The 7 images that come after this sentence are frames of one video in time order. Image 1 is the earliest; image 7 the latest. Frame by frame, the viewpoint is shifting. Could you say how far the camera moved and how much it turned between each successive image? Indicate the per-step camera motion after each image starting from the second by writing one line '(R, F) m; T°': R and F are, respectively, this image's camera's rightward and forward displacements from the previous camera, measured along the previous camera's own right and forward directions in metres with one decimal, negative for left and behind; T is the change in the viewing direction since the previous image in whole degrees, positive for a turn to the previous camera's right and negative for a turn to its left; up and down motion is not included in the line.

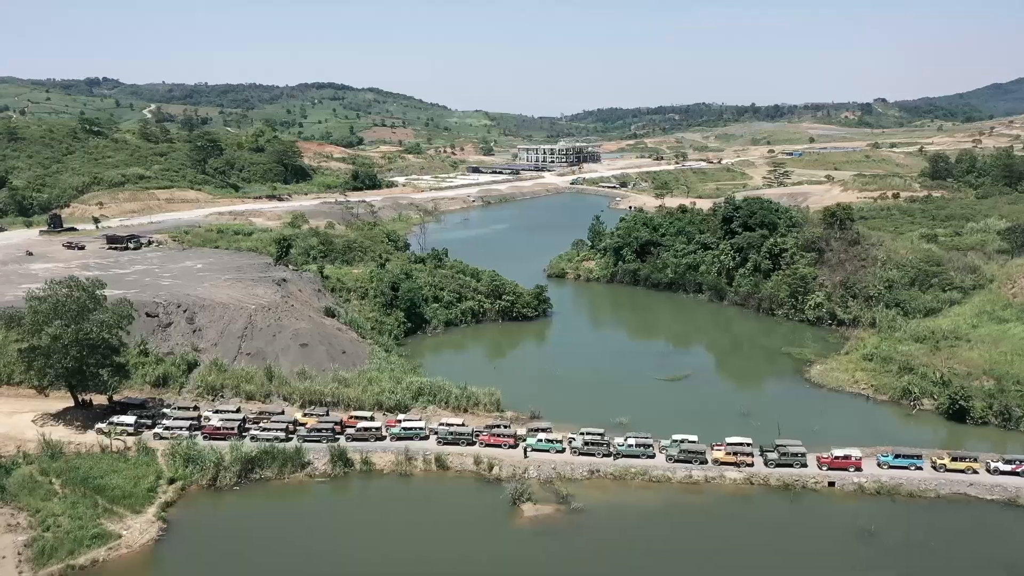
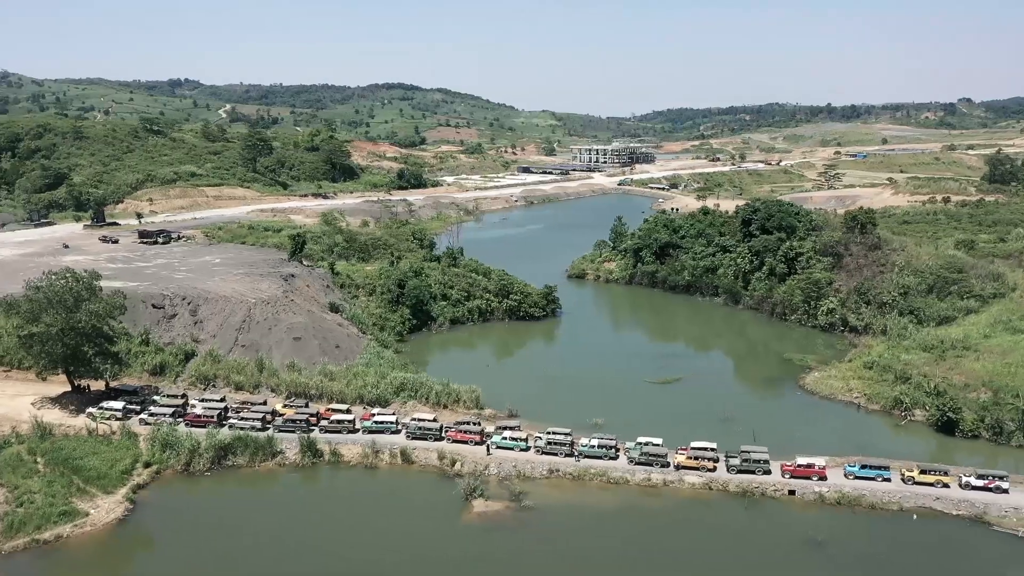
(+3.0, -0.1) m; -5°
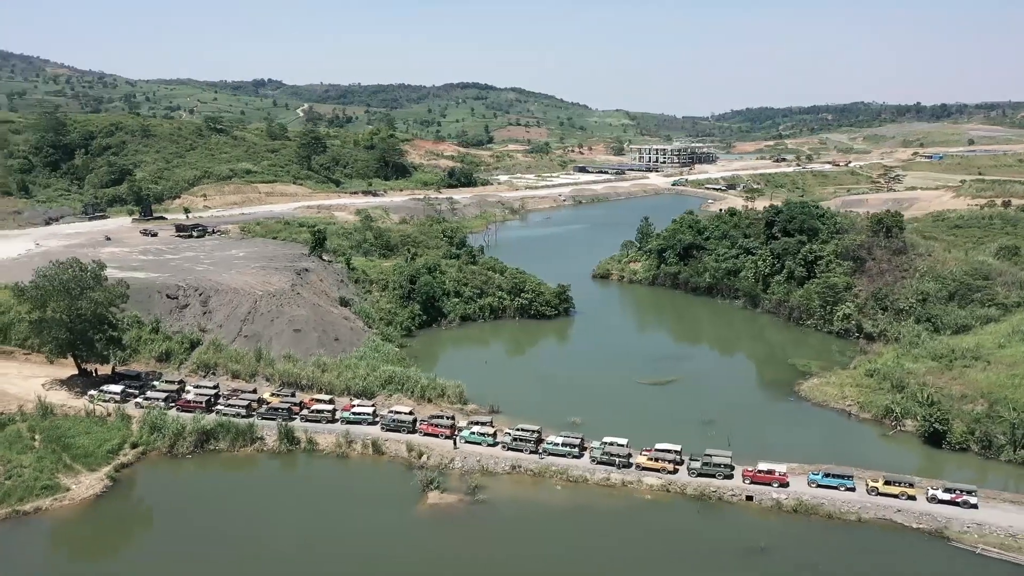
(+3.1, -0.2) m; -5°
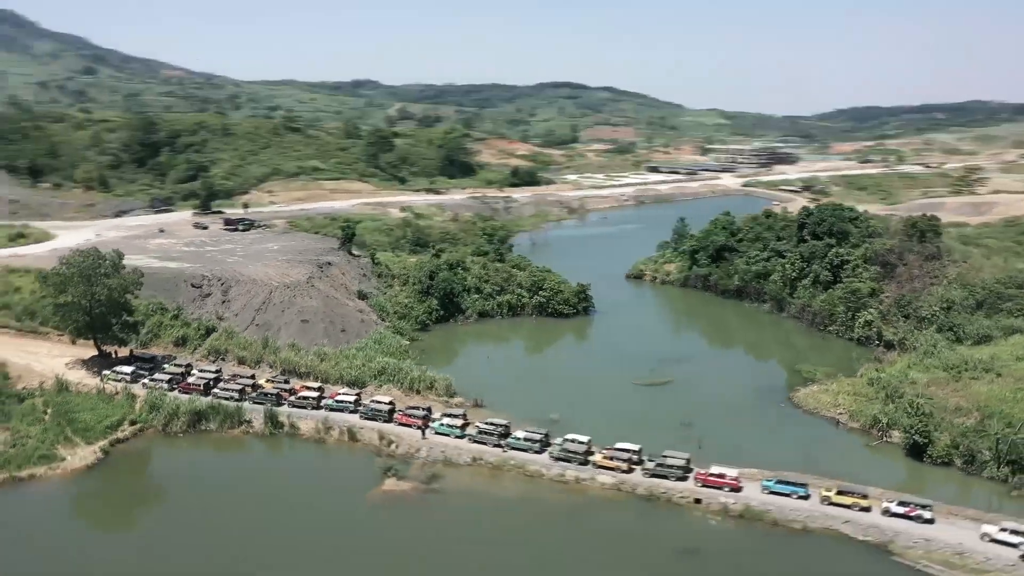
(+3.7, -0.2) m; -6°
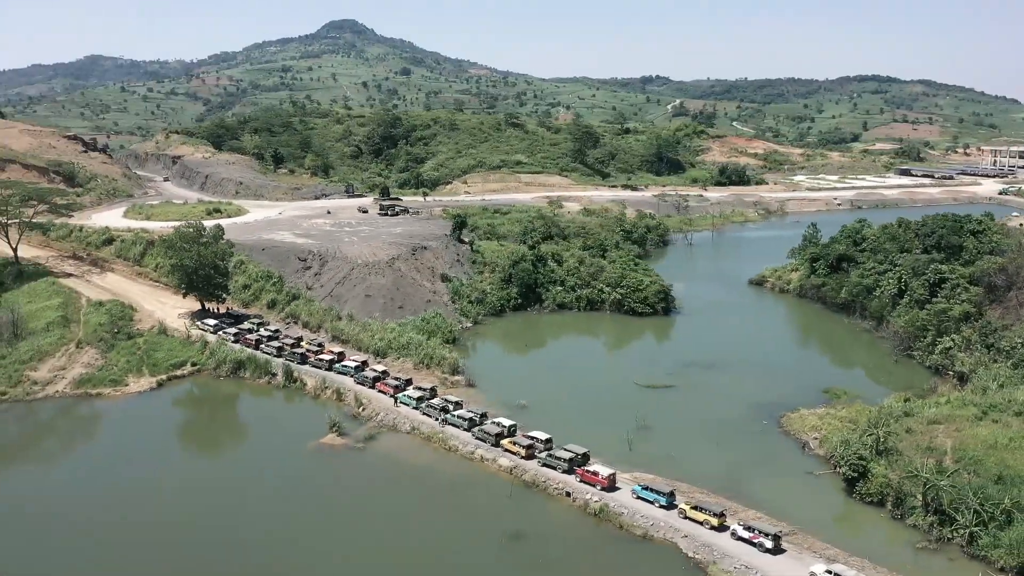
(+10.4, +0.4) m; -20°
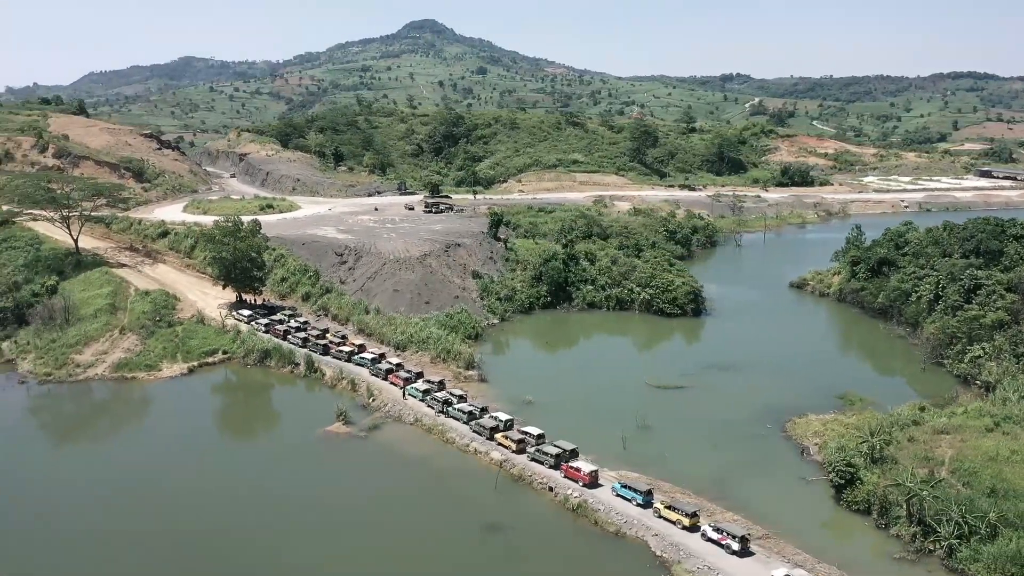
(+2.4, -0.3) m; -5°
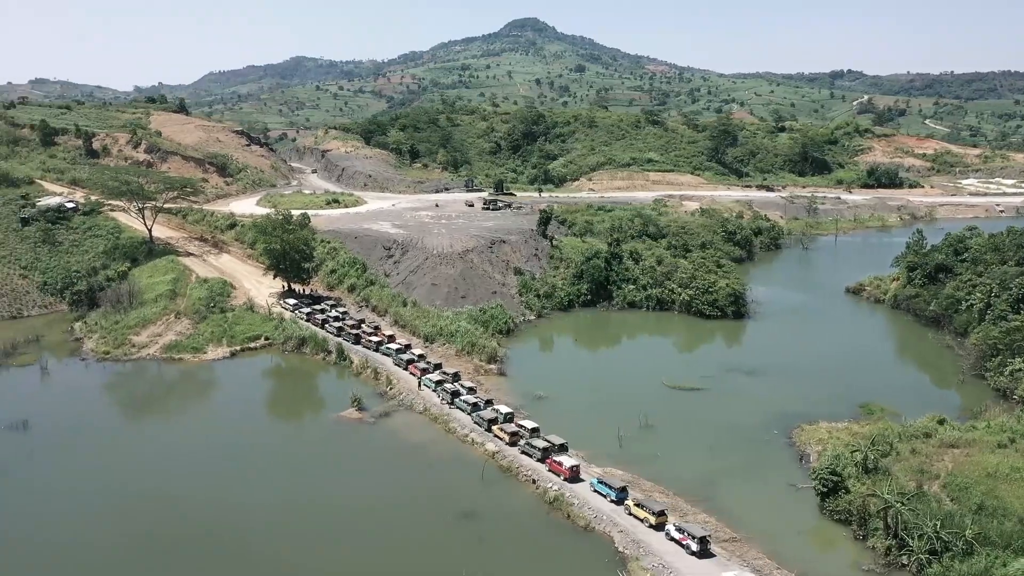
(+3.0, -0.4) m; -7°
